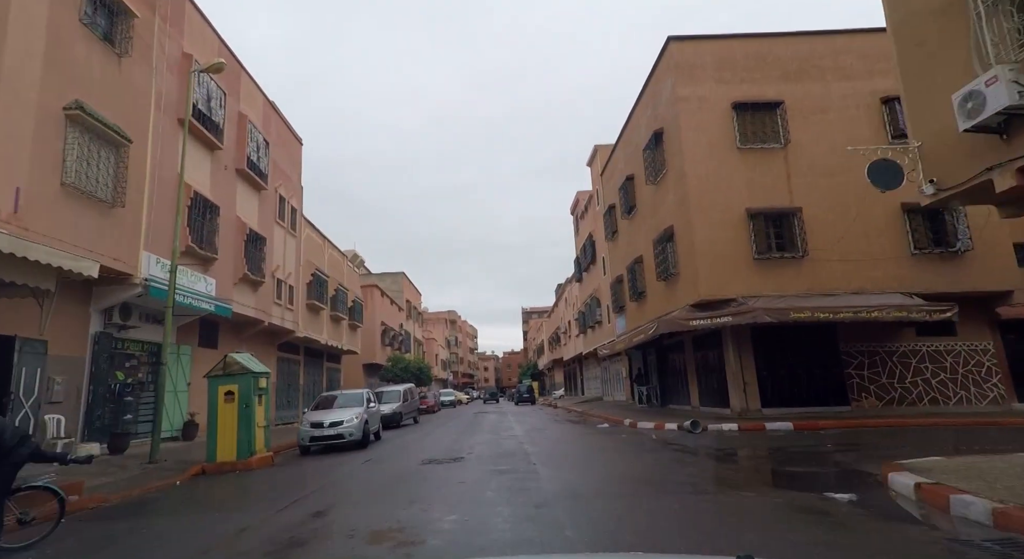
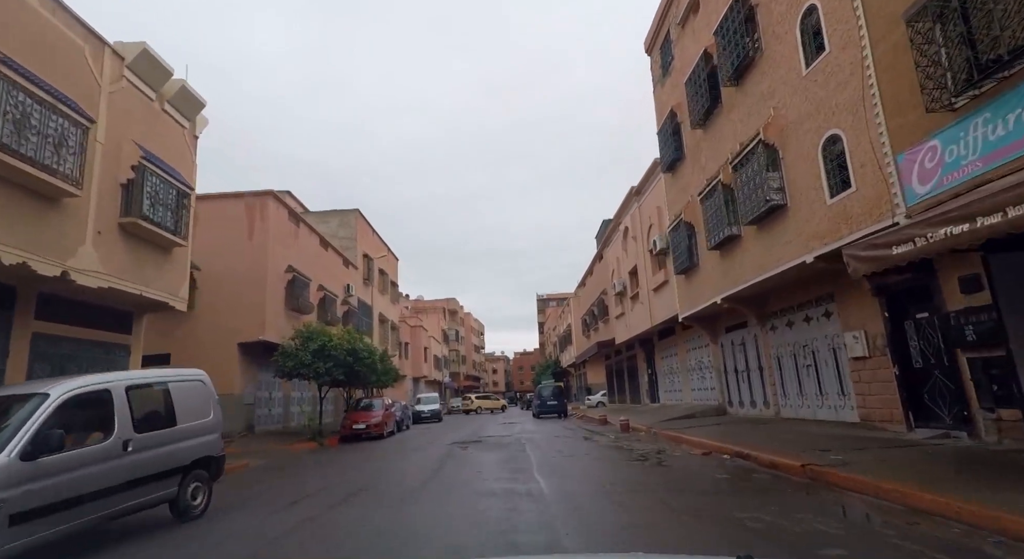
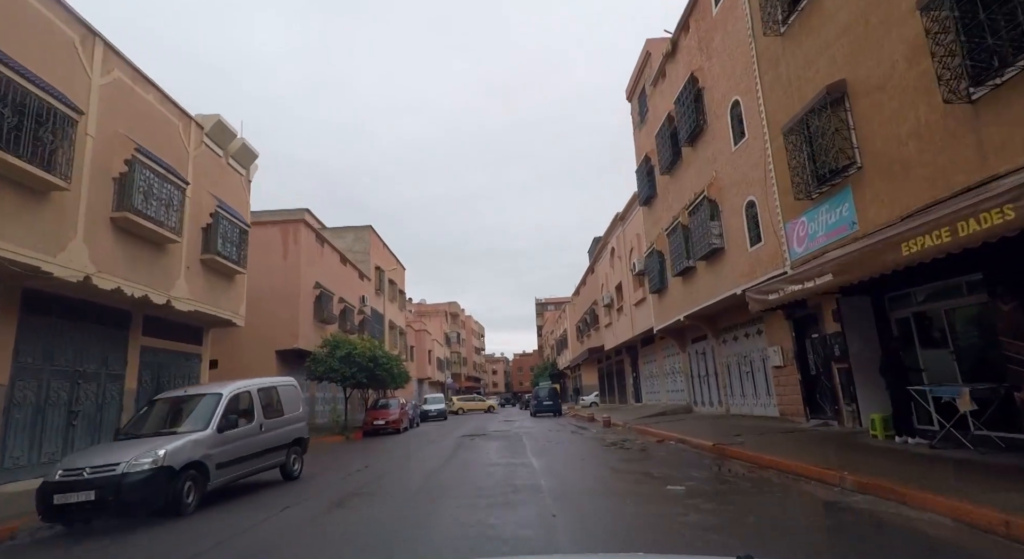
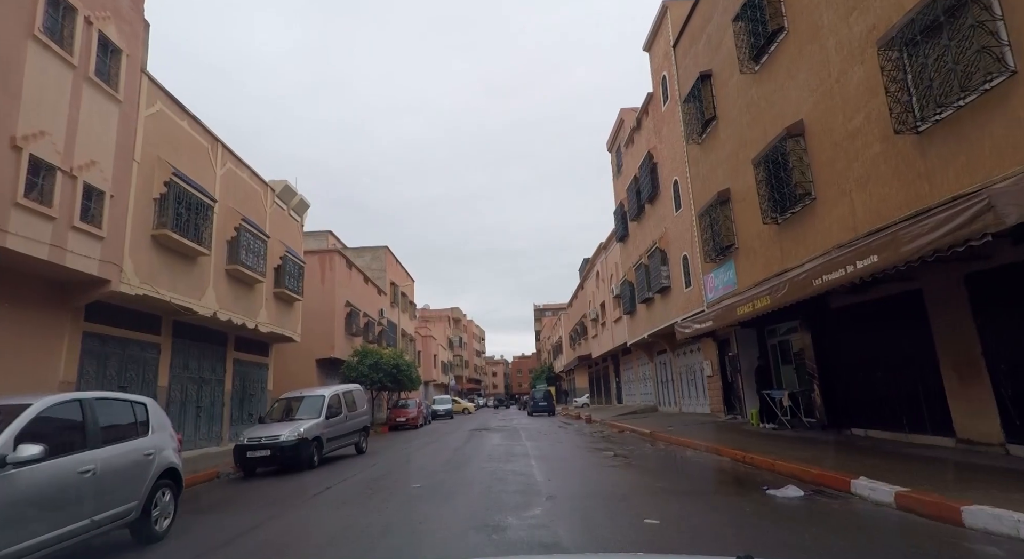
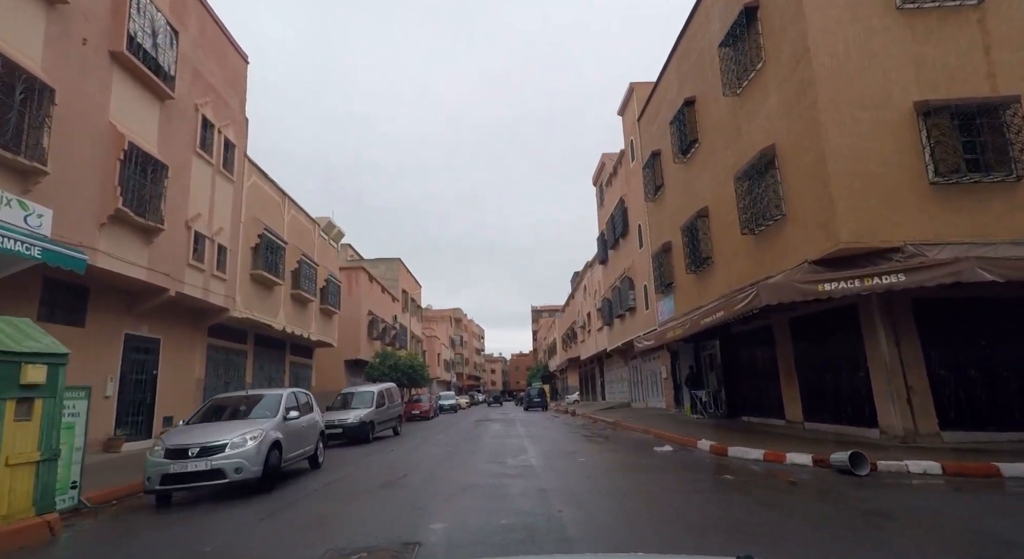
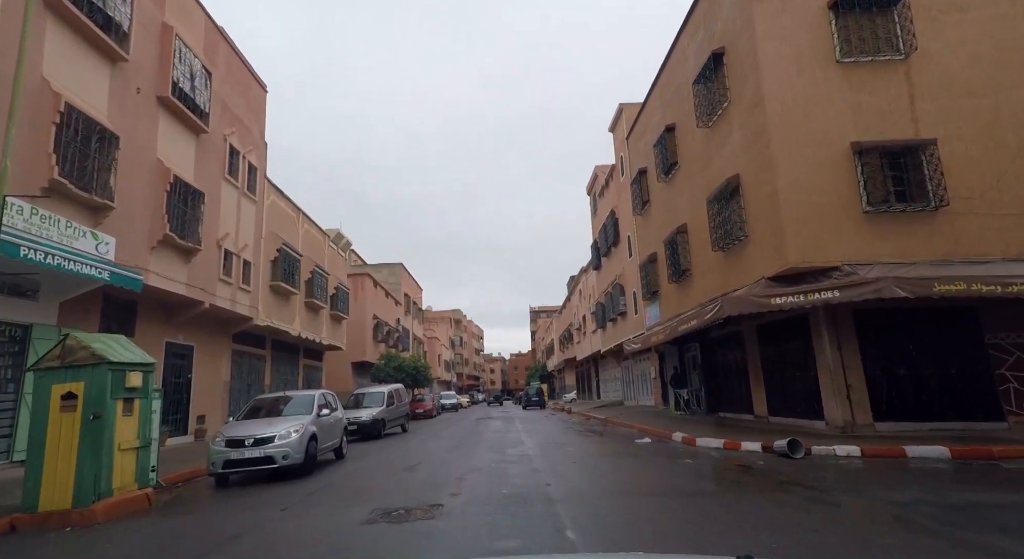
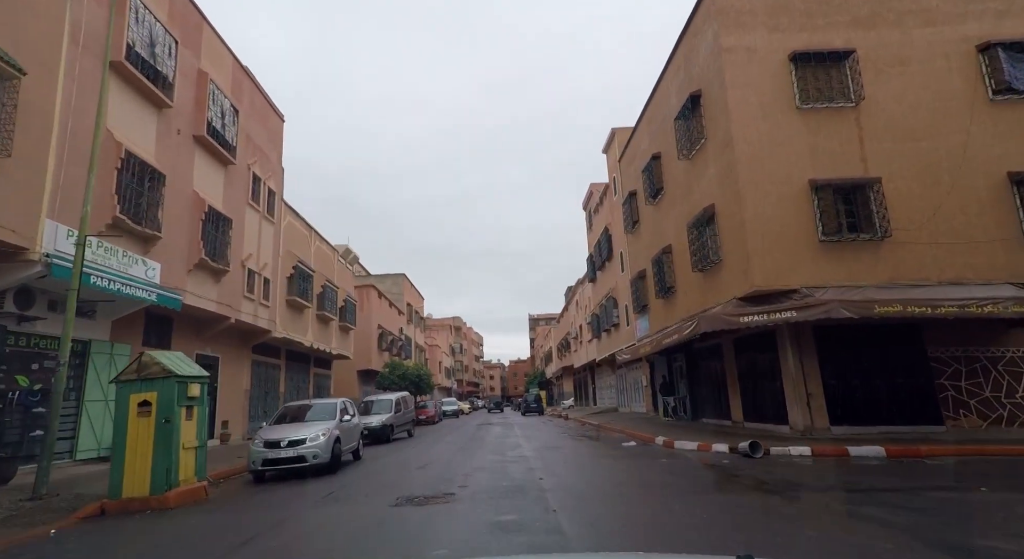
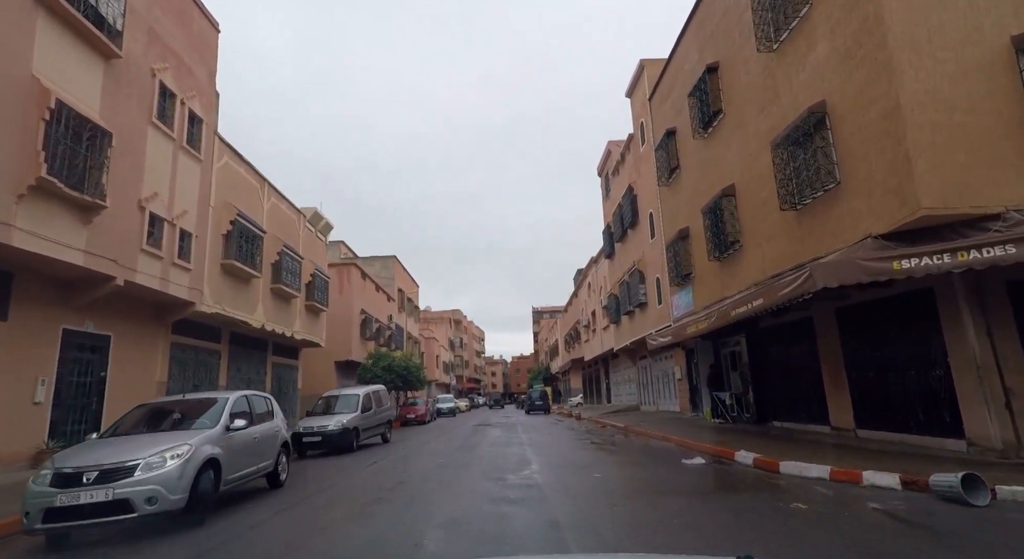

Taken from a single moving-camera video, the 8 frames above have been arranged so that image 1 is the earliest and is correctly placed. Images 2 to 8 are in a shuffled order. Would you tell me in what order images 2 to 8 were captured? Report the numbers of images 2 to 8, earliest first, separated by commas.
7, 6, 5, 8, 4, 3, 2
